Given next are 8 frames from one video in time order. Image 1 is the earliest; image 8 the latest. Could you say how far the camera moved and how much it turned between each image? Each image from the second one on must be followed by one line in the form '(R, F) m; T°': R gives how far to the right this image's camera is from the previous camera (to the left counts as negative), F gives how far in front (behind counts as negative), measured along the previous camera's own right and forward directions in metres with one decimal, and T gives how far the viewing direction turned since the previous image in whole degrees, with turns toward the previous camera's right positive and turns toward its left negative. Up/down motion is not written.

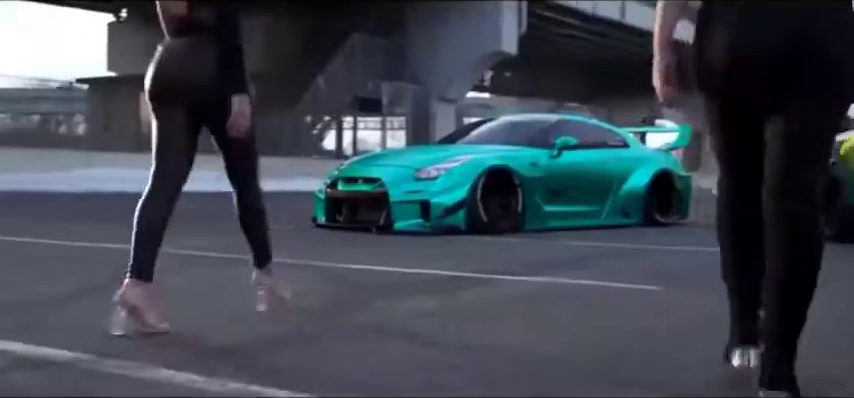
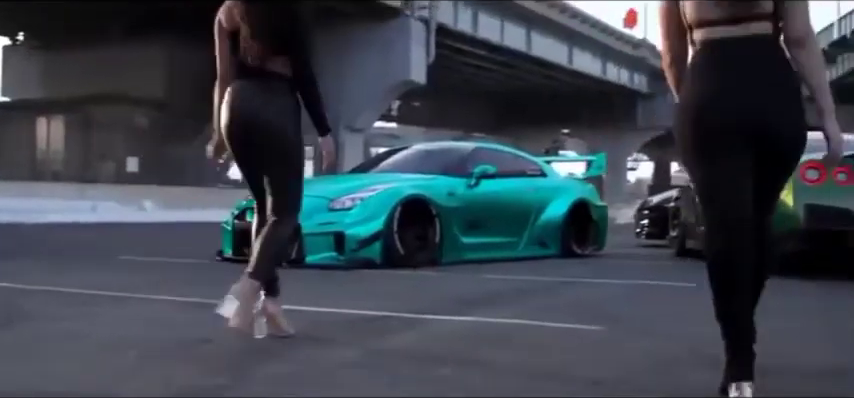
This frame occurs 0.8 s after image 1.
(-0.1, +0.4) m; +5°
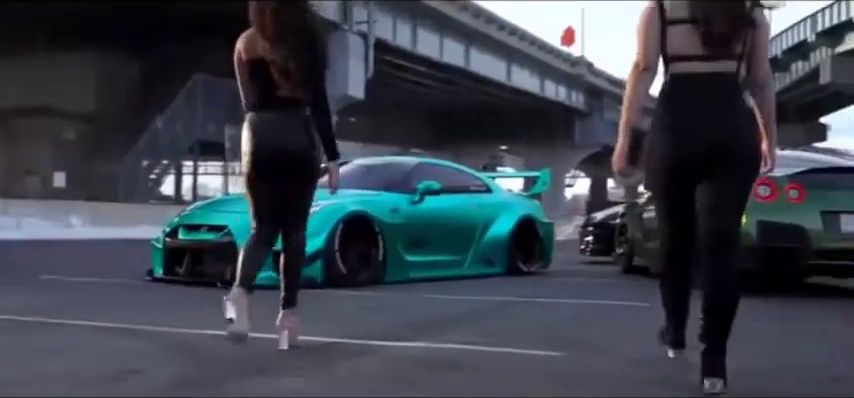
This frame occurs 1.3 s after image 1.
(0.0, +0.4) m; +3°
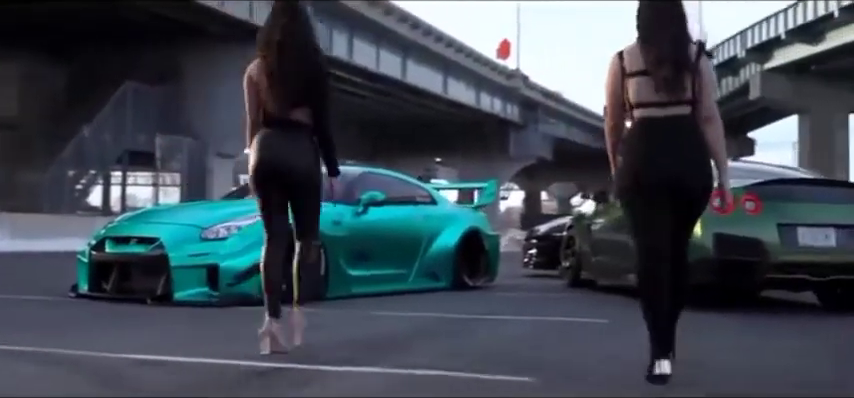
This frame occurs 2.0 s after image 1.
(-0.1, +0.5) m; +3°
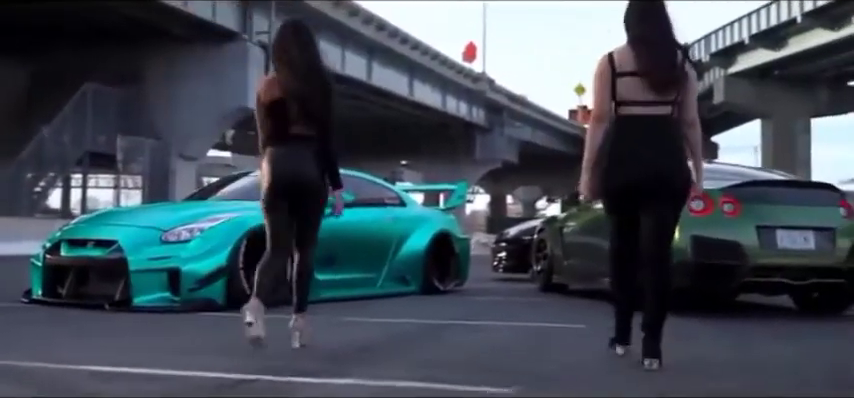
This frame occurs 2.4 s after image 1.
(0.0, +0.3) m; +2°
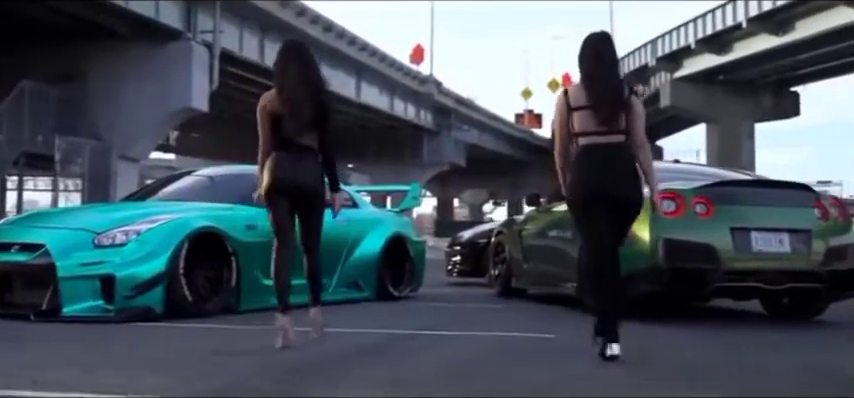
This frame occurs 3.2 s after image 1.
(-0.1, +0.5) m; +3°
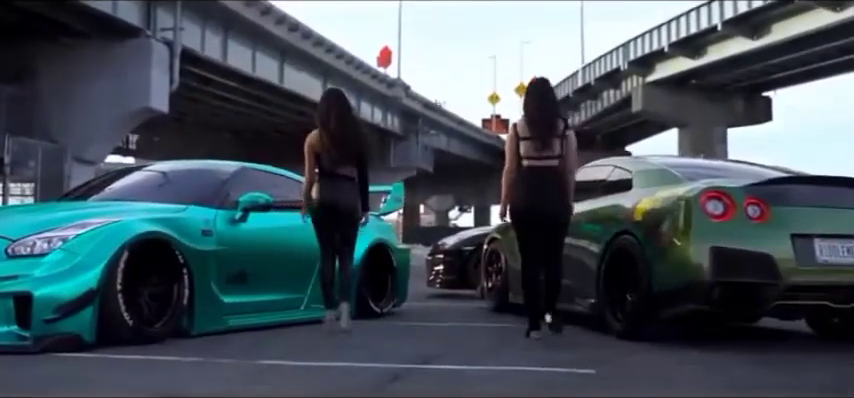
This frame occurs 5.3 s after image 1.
(-0.2, +1.5) m; +2°
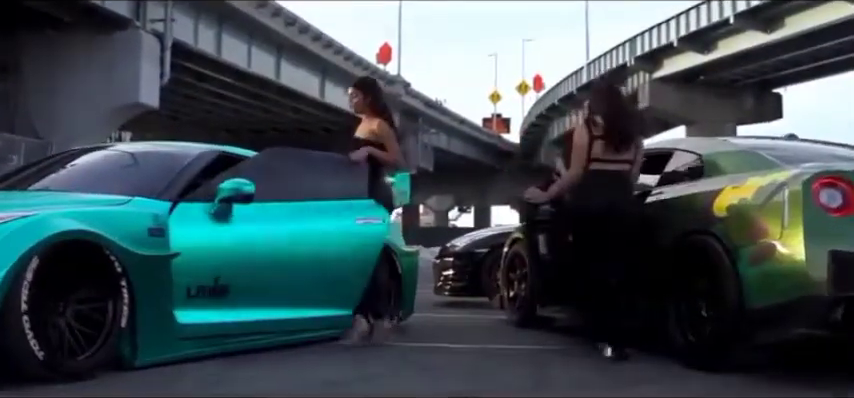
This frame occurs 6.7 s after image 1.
(-0.1, +1.7) m; 0°
